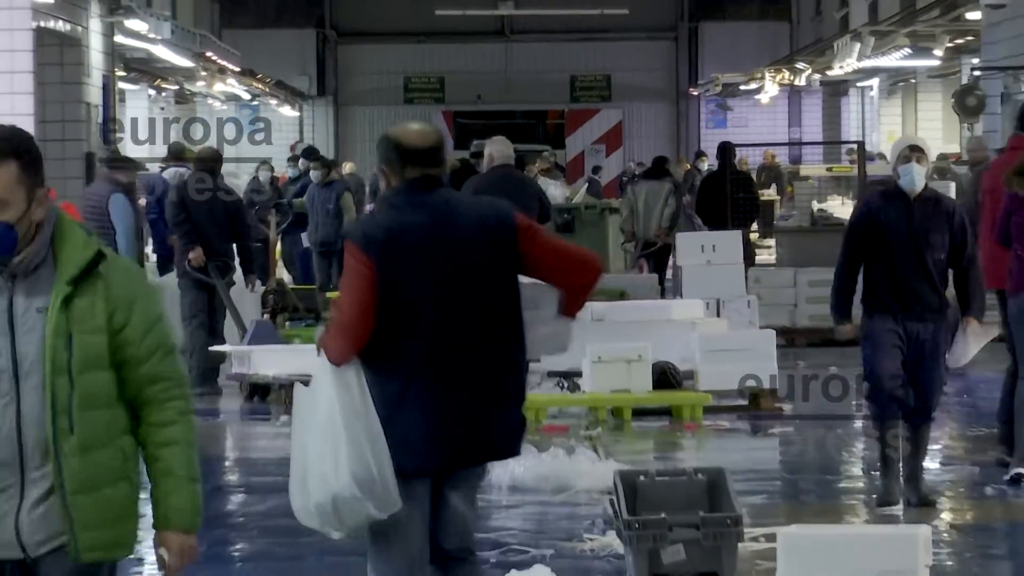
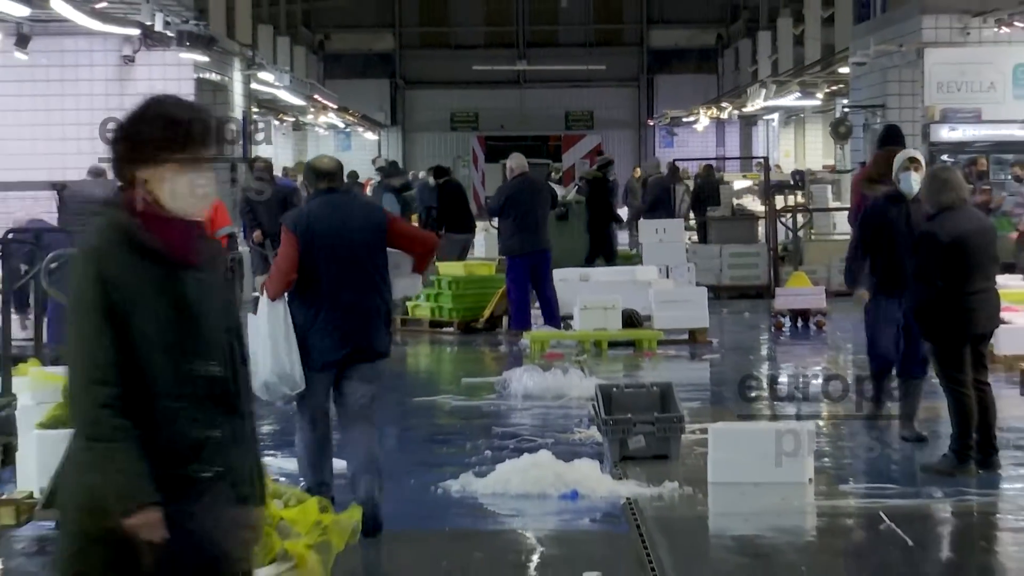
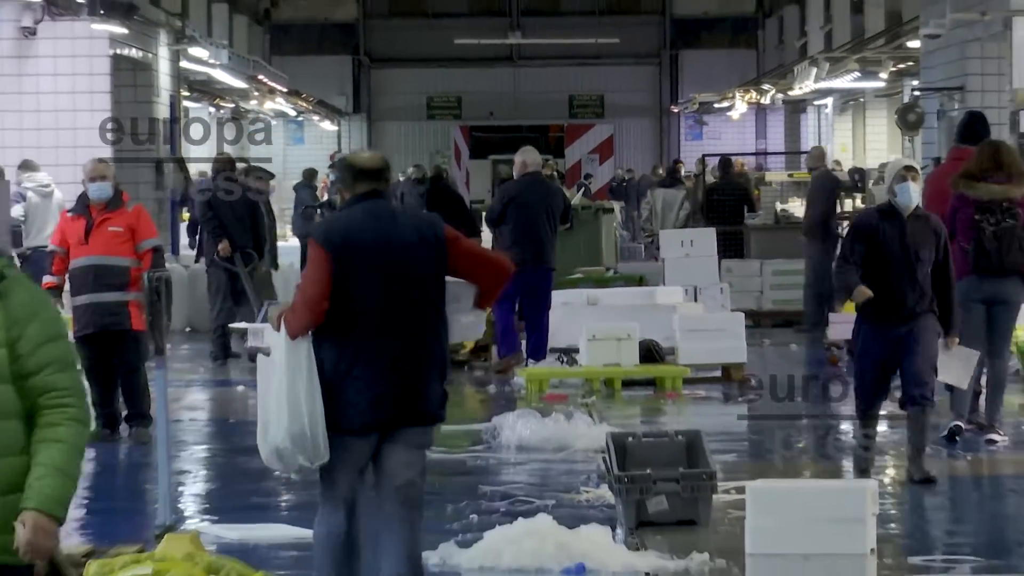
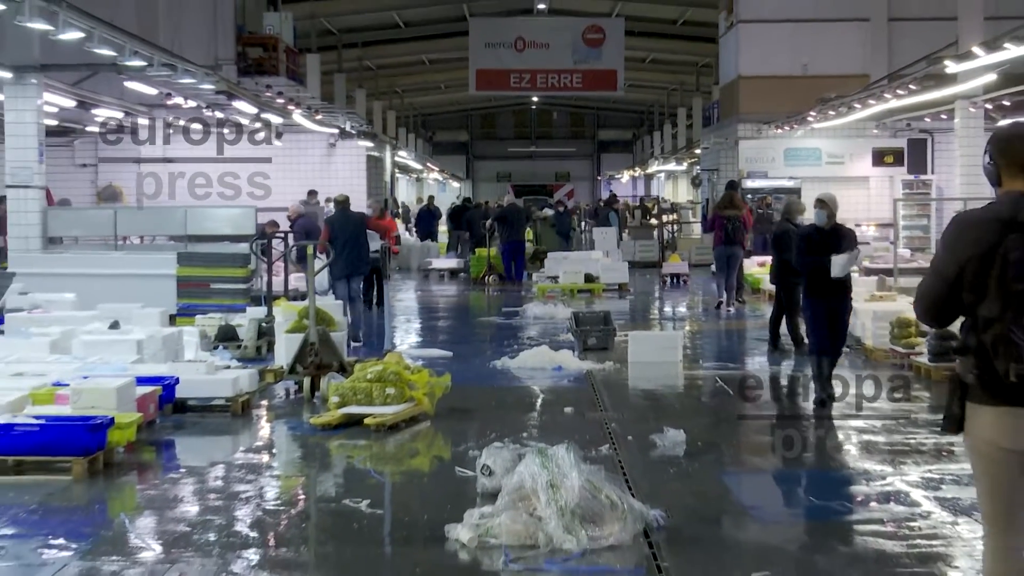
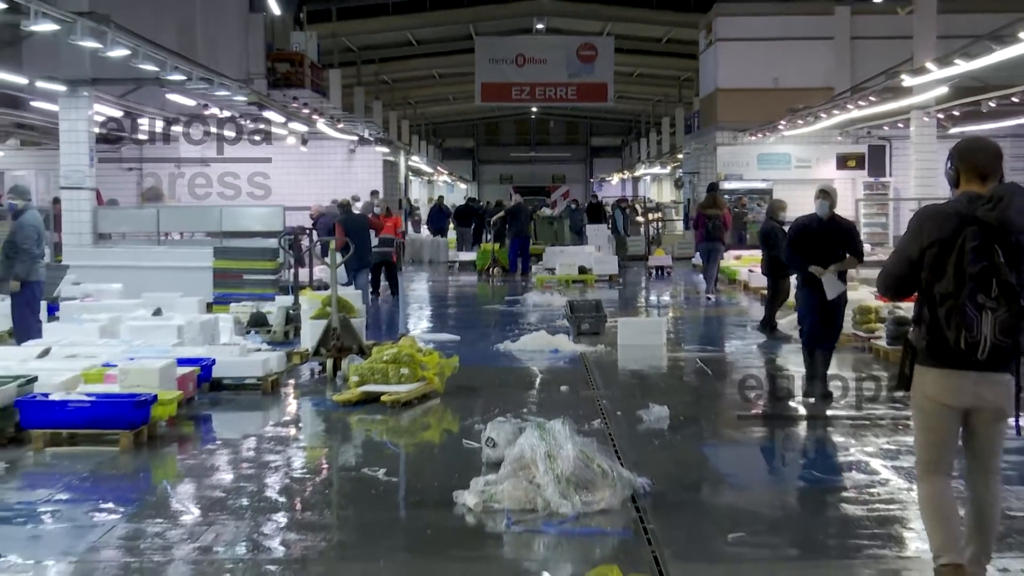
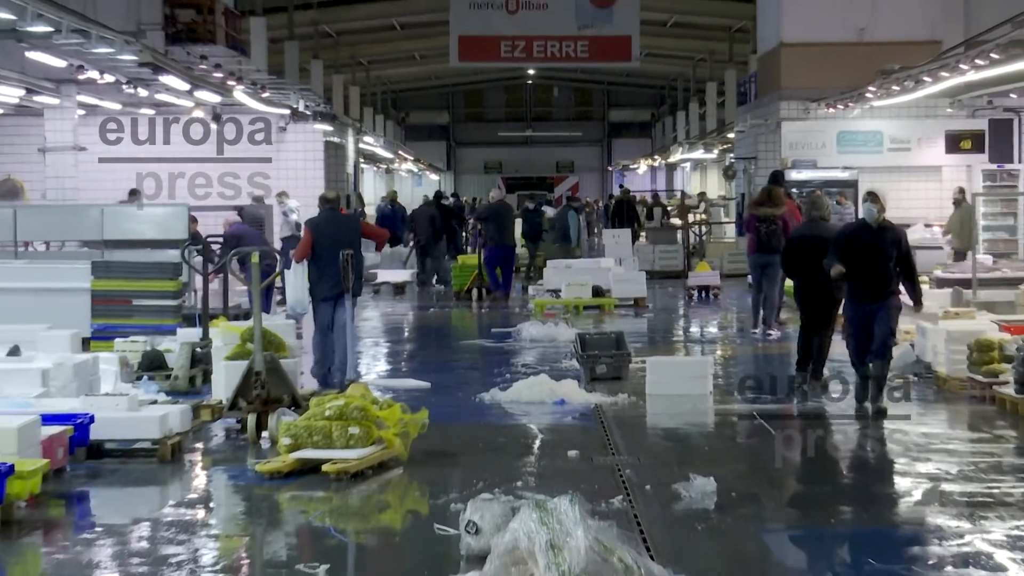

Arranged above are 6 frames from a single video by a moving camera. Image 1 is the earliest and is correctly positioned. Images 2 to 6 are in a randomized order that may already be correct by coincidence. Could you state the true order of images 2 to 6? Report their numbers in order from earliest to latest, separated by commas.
3, 2, 6, 4, 5
